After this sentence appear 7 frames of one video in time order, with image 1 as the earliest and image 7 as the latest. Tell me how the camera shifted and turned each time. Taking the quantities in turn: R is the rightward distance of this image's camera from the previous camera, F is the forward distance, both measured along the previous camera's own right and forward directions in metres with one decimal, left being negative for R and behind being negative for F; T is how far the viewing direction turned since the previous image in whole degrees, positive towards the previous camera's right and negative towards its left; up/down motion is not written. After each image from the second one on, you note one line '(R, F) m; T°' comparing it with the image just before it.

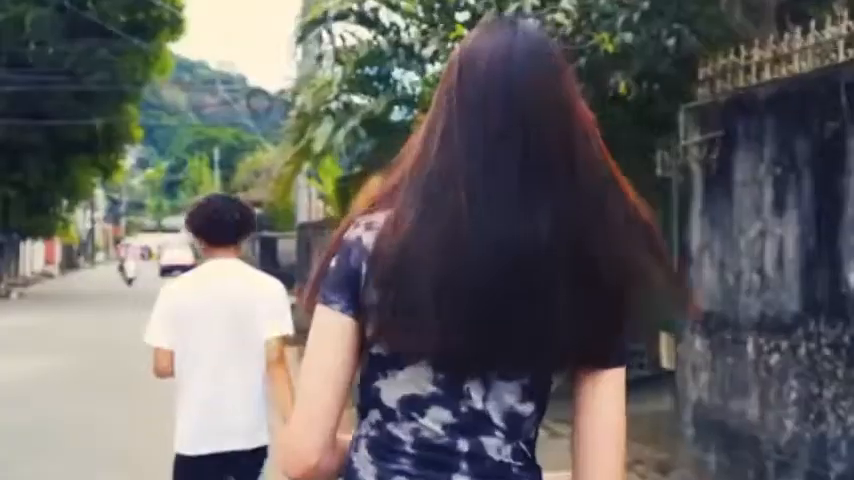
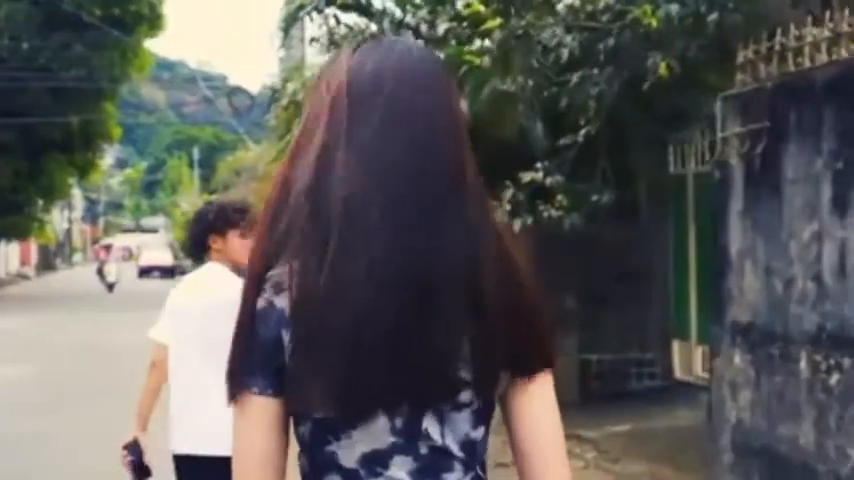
(-0.1, +0.8) m; +1°
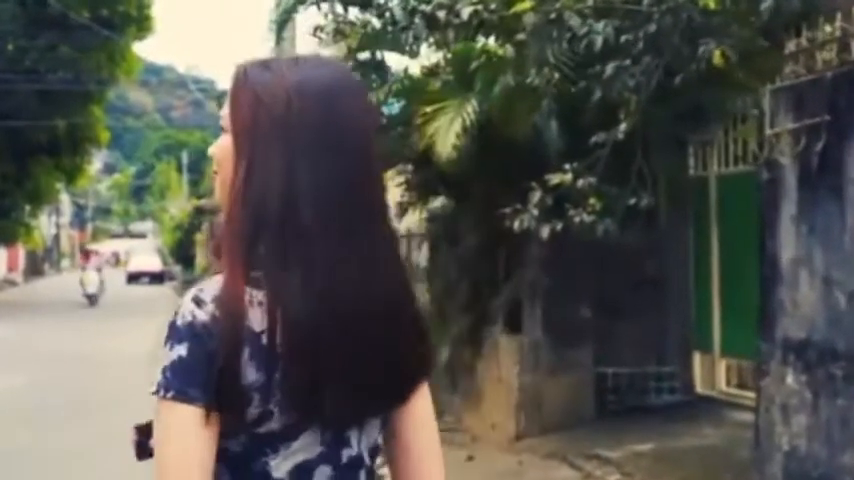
(-0.1, +0.7) m; 0°
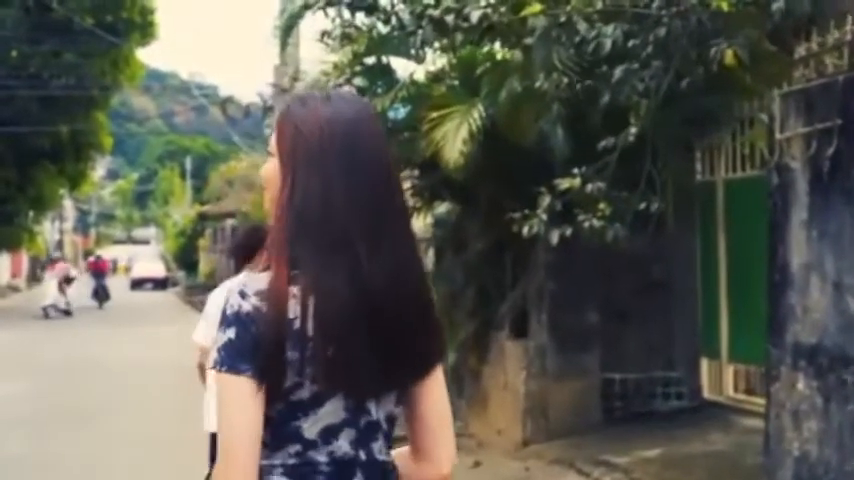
(0.0, 0.0) m; 0°
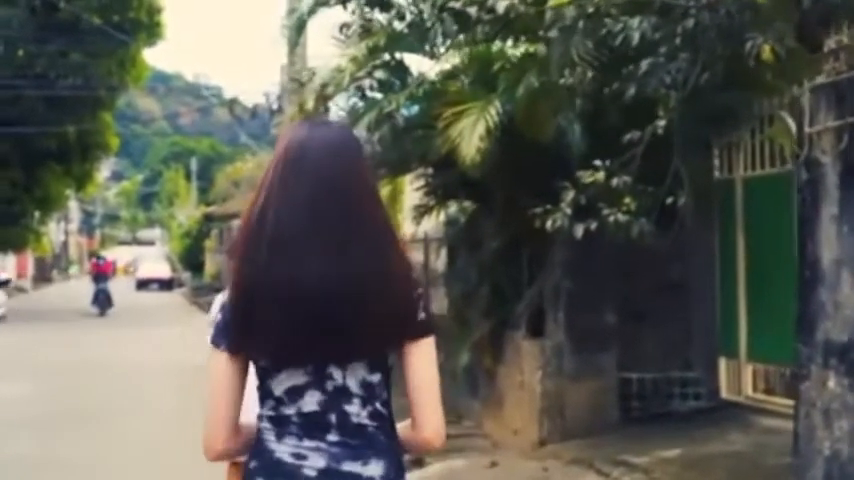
(-0.1, +0.1) m; 0°
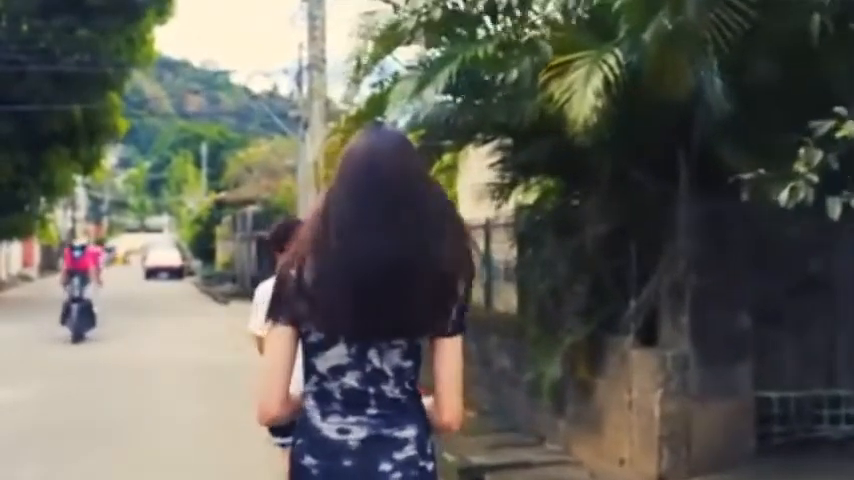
(-0.4, +2.1) m; 0°
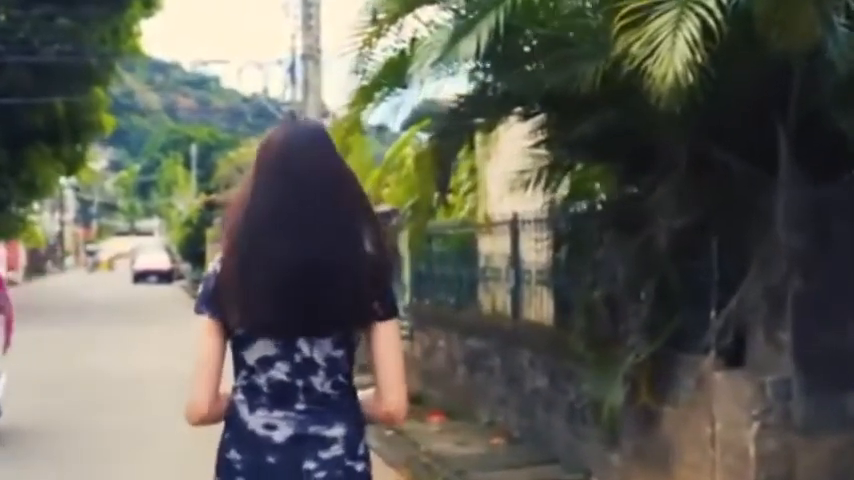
(-0.2, +1.8) m; 0°
